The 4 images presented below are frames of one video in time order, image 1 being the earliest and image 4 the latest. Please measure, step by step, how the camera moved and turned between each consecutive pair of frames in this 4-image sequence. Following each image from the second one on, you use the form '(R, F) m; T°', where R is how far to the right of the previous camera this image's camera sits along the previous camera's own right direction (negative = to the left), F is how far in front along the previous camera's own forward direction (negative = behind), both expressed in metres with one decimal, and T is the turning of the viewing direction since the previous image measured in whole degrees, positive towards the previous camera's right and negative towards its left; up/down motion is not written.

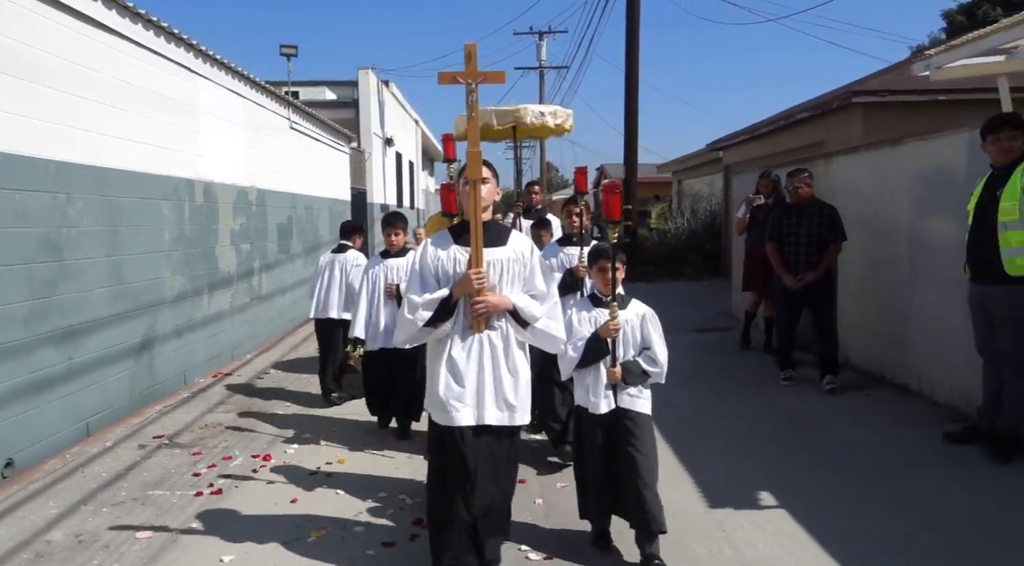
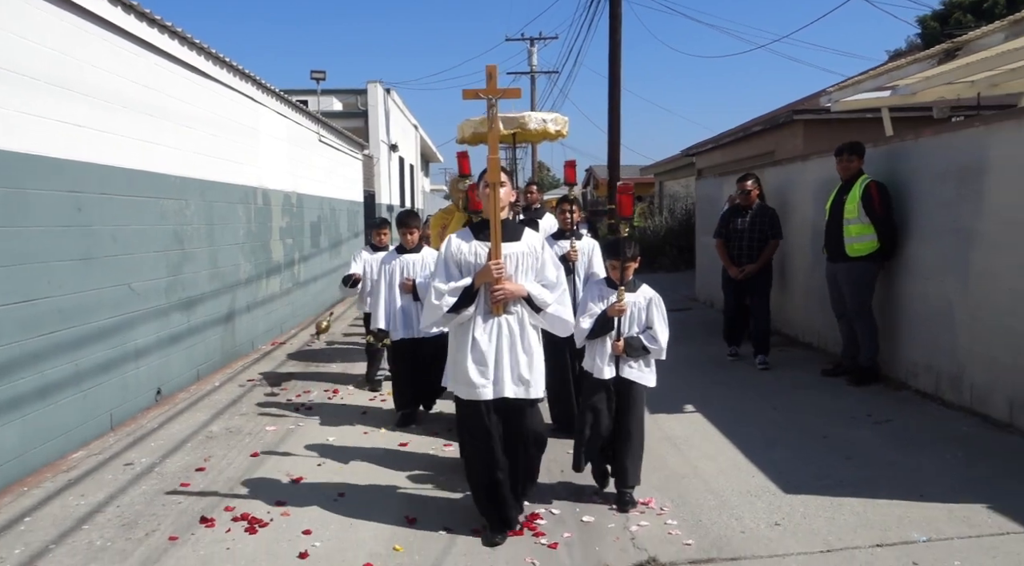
(-0.1, -2.0) m; +1°
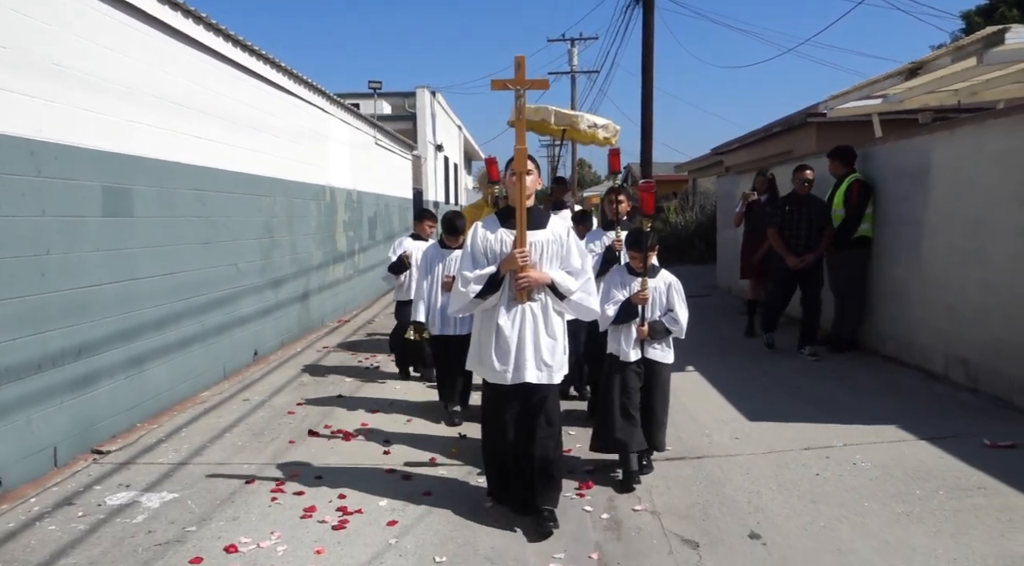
(+0.1, -1.3) m; -3°
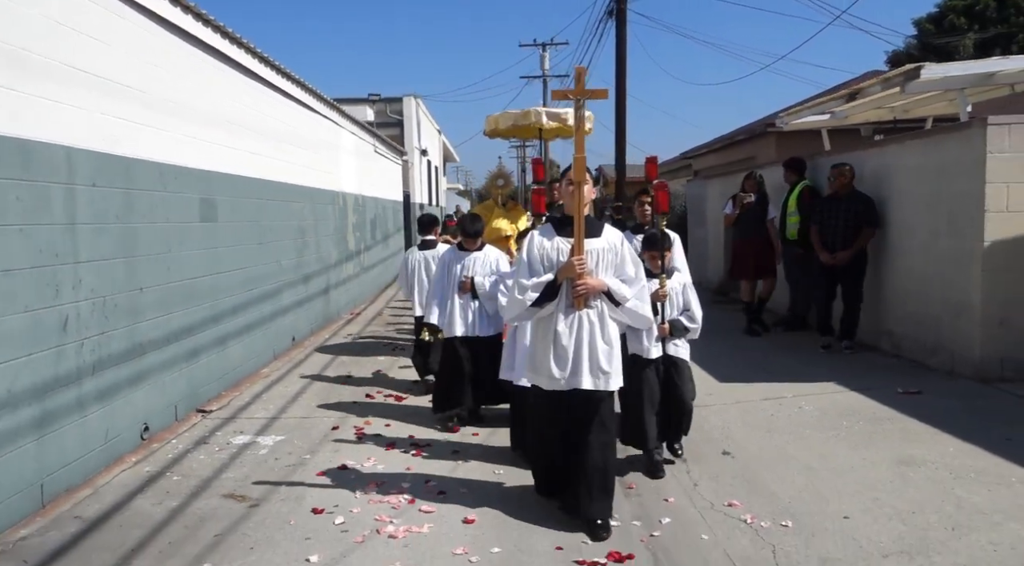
(-0.4, -1.3) m; +2°
